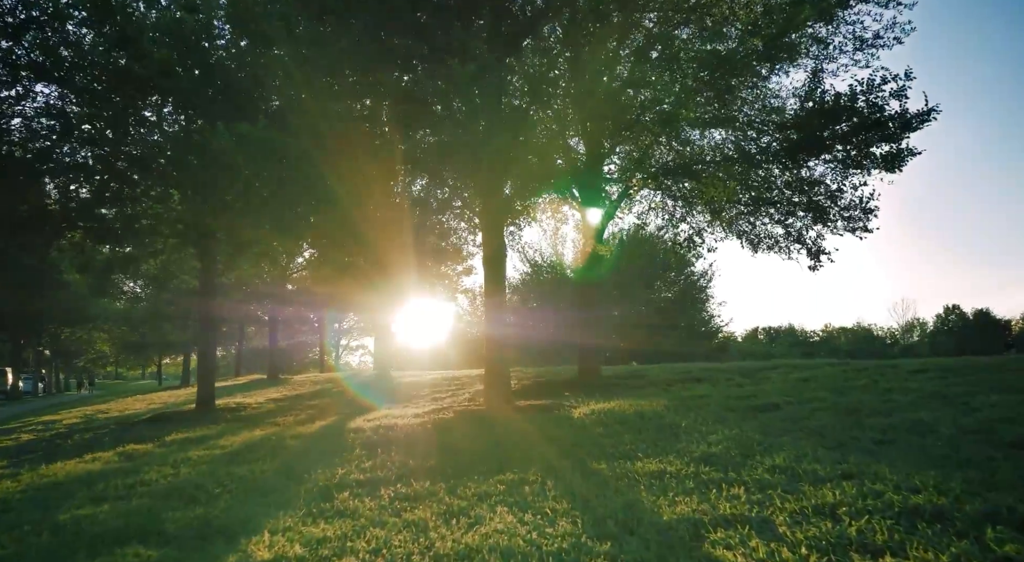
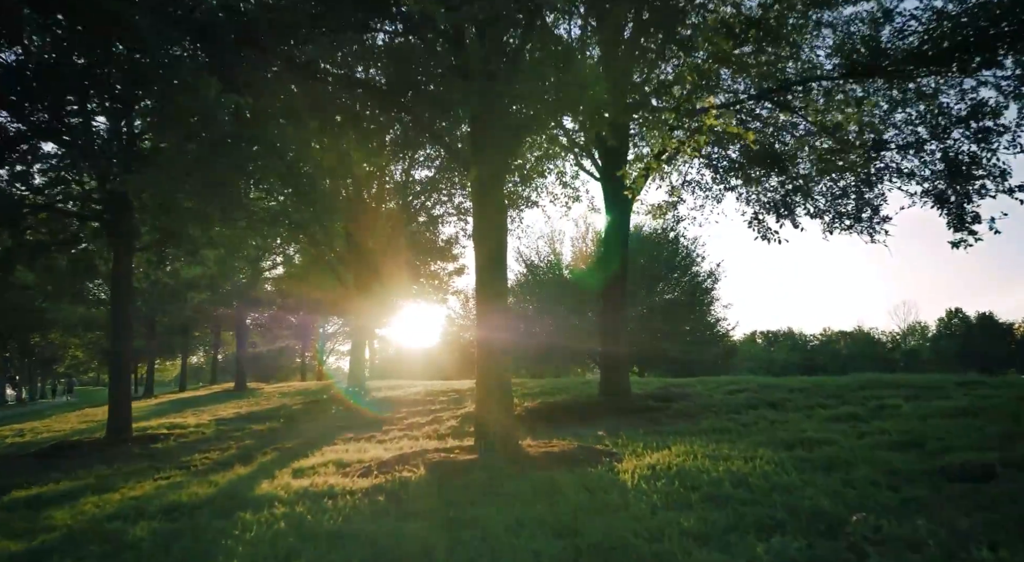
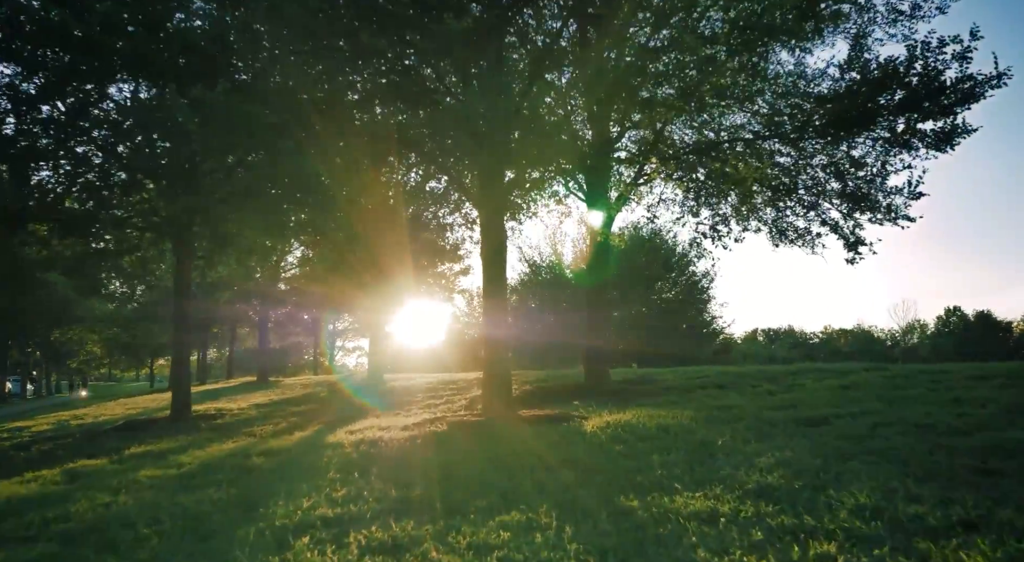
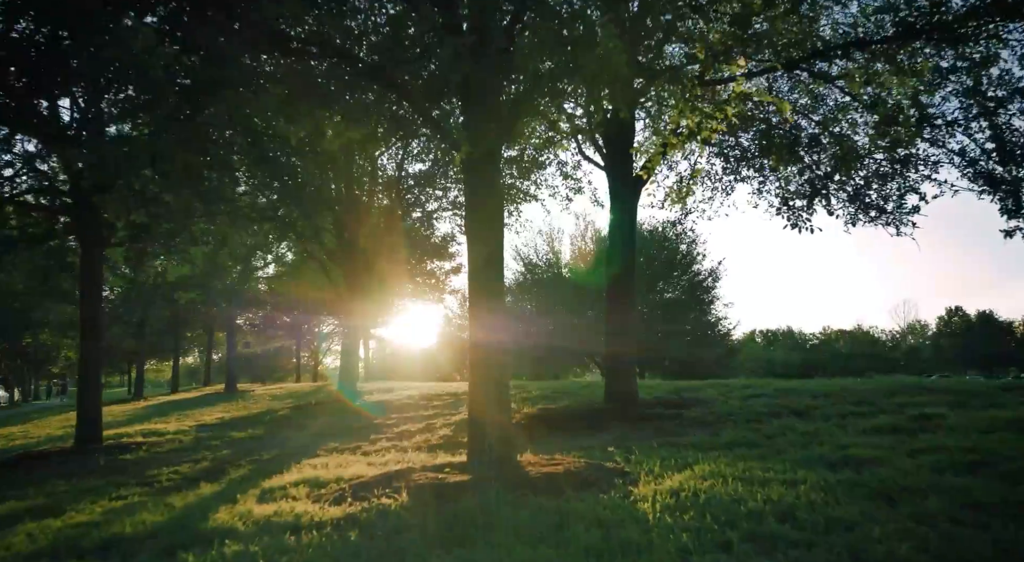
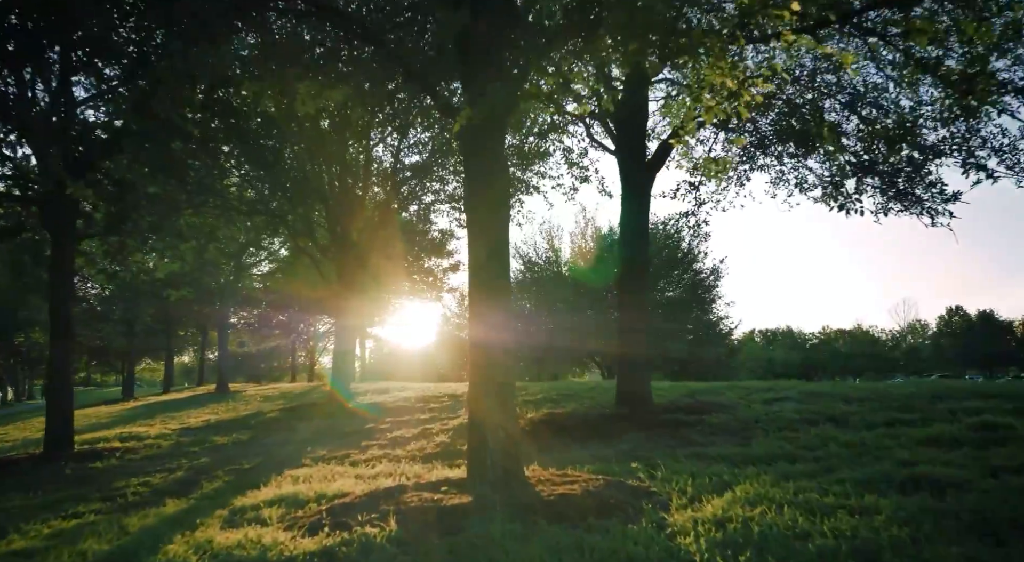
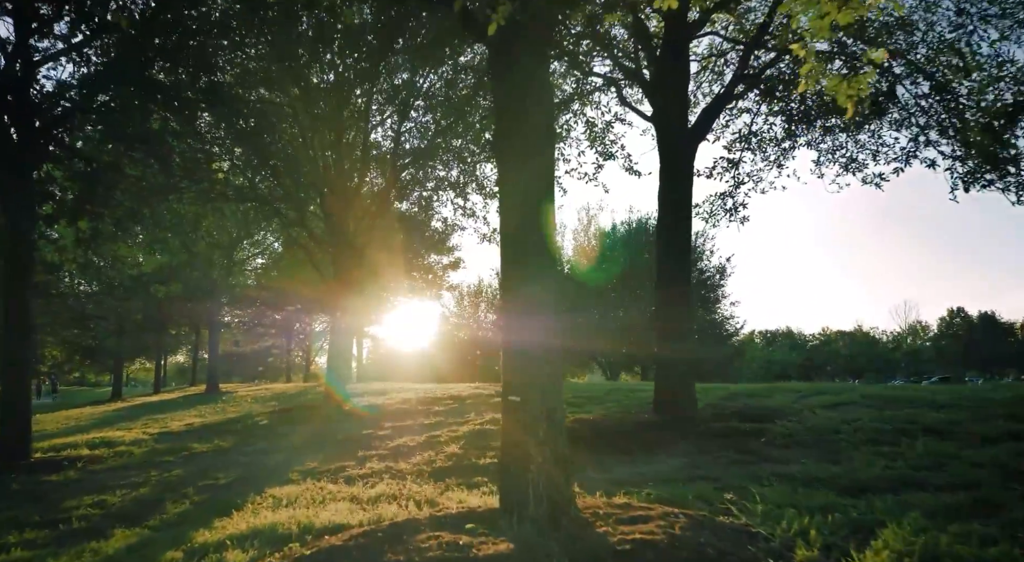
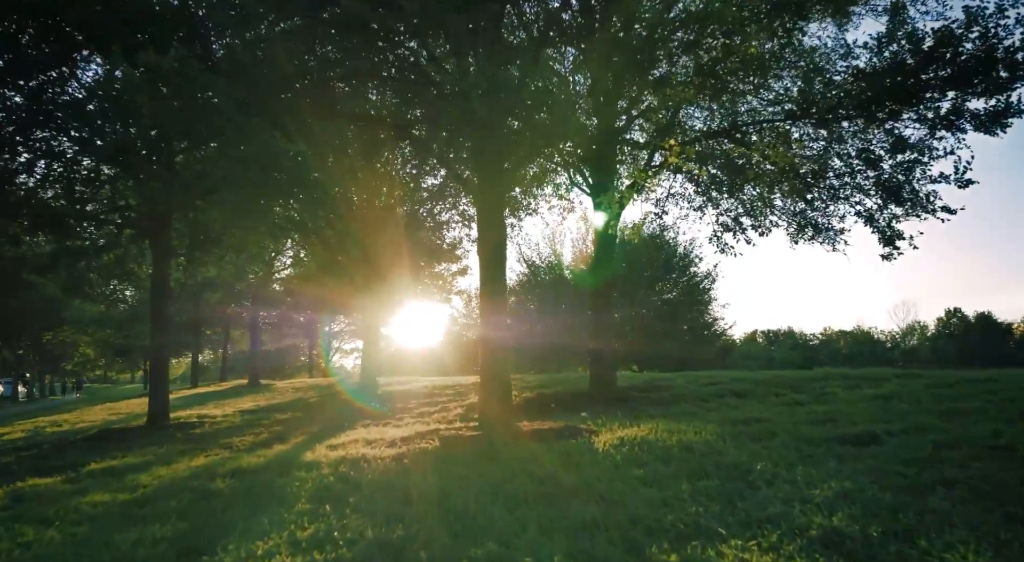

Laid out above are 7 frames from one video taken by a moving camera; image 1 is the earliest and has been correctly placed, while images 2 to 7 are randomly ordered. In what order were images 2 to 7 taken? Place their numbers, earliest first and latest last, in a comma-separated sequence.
3, 7, 2, 4, 5, 6
